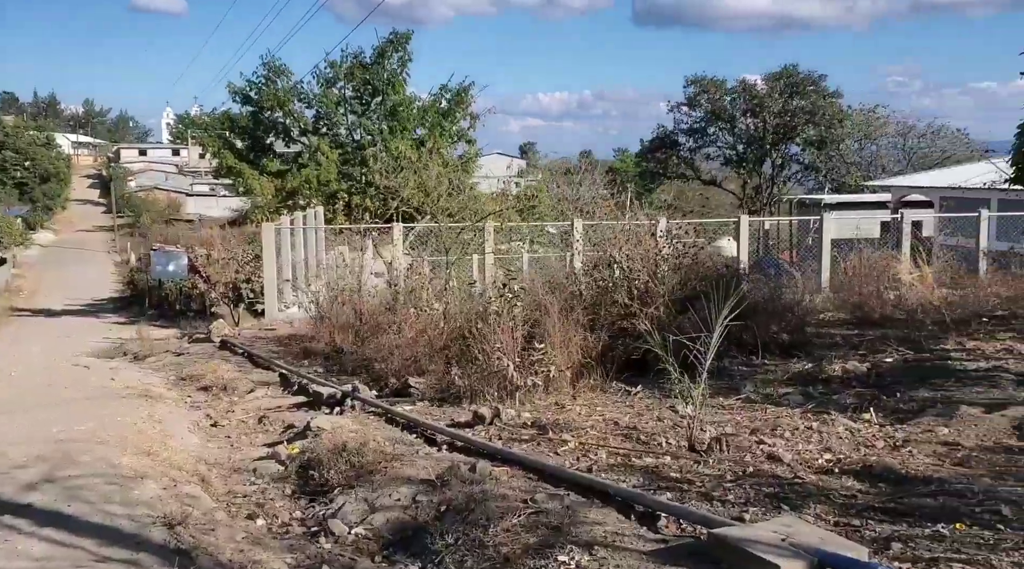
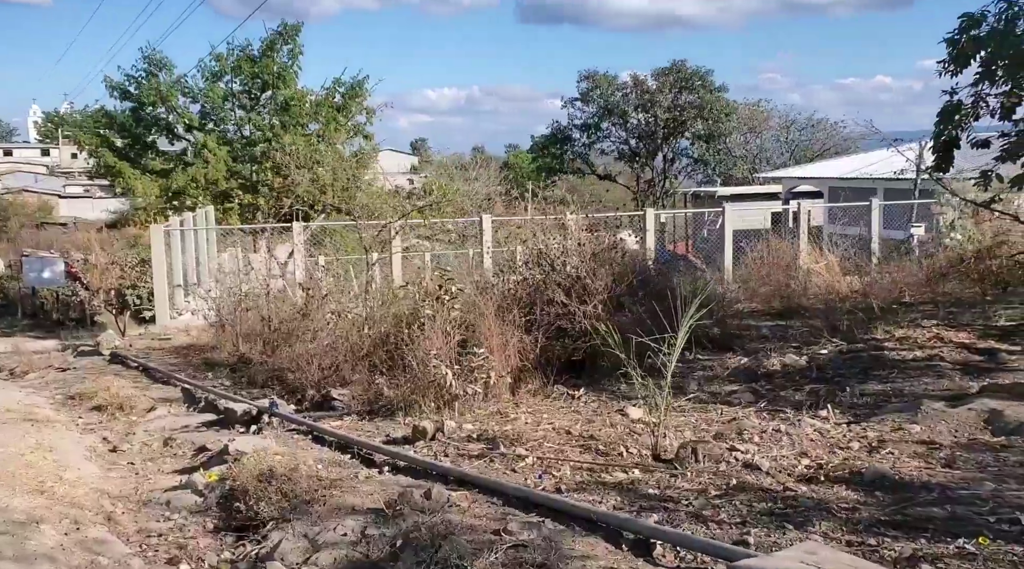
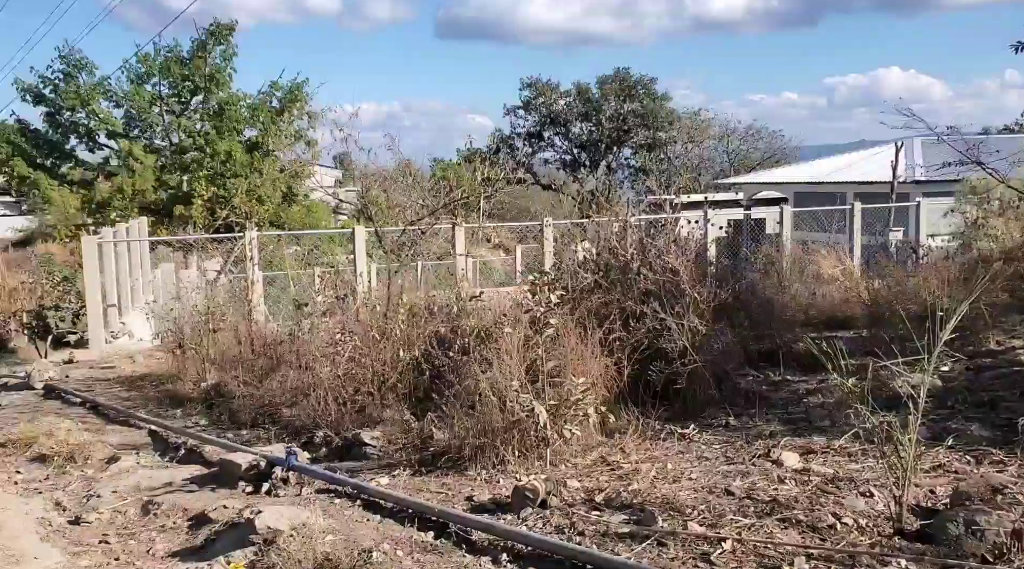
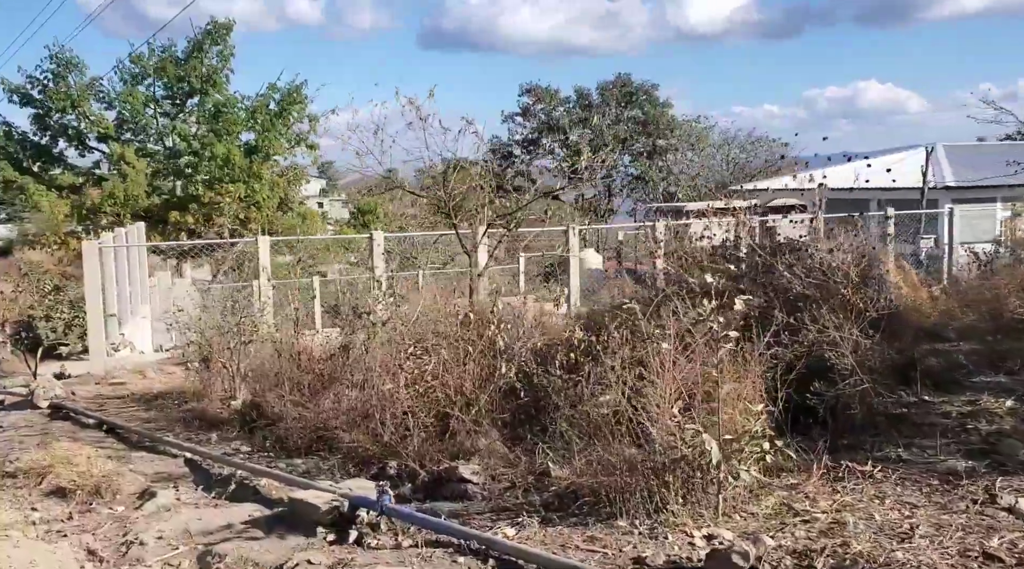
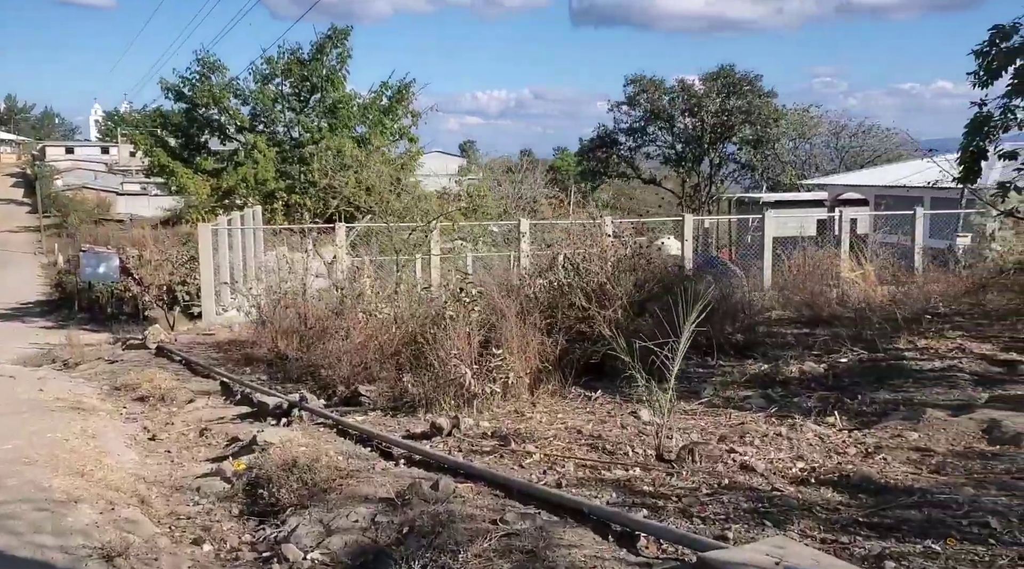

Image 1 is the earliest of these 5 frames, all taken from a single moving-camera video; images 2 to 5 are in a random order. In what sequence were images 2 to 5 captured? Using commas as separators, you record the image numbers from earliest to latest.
5, 2, 3, 4
